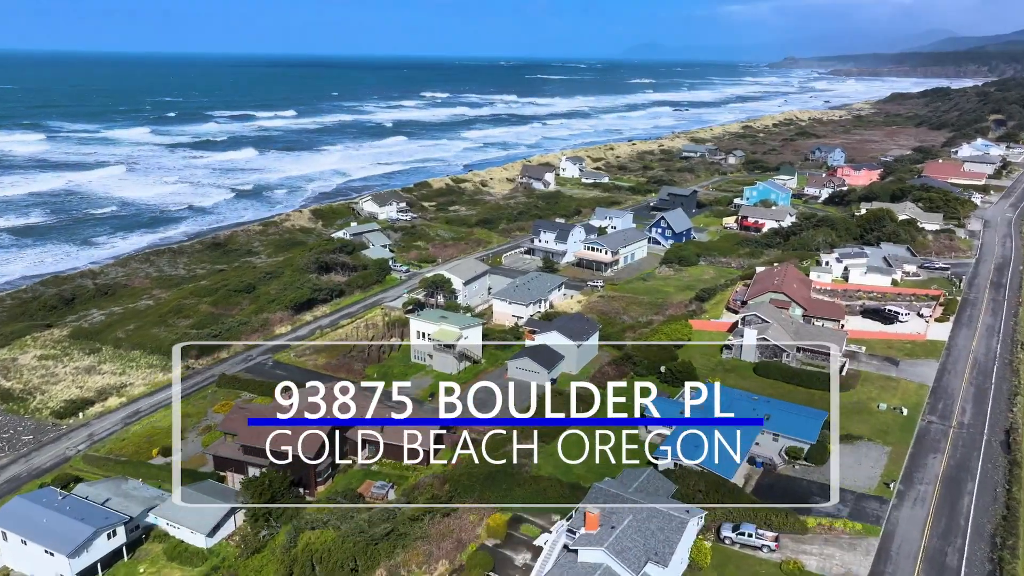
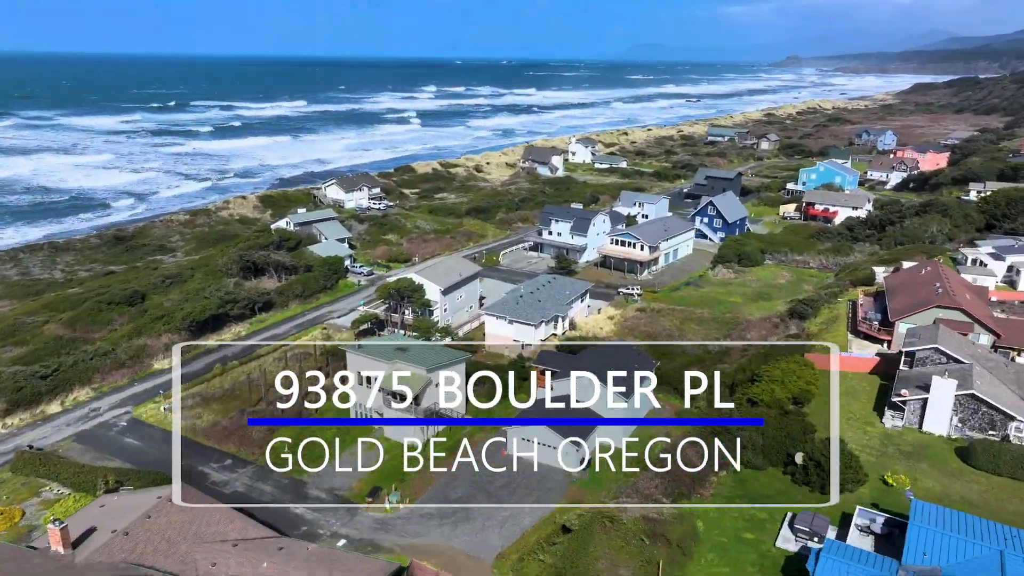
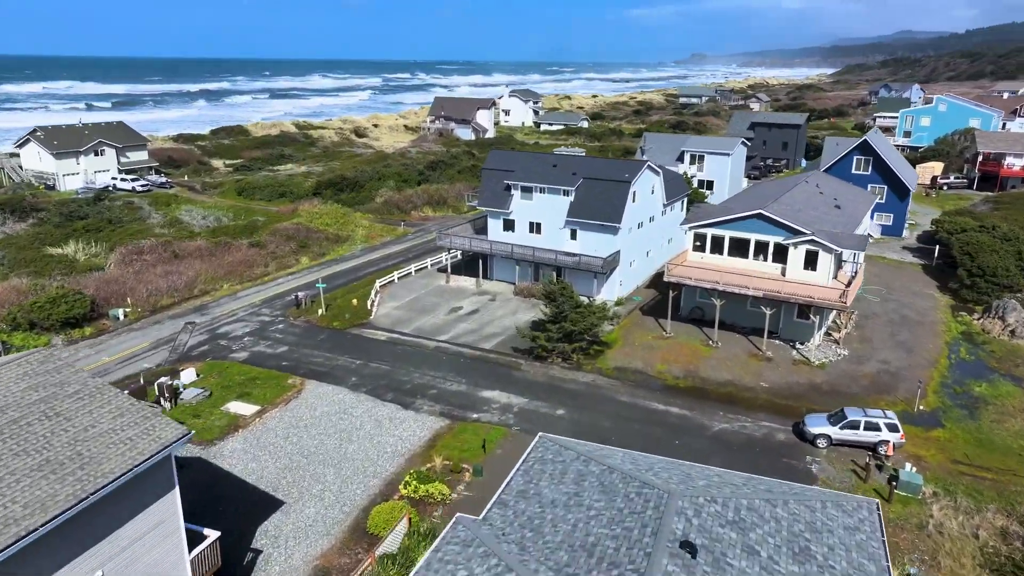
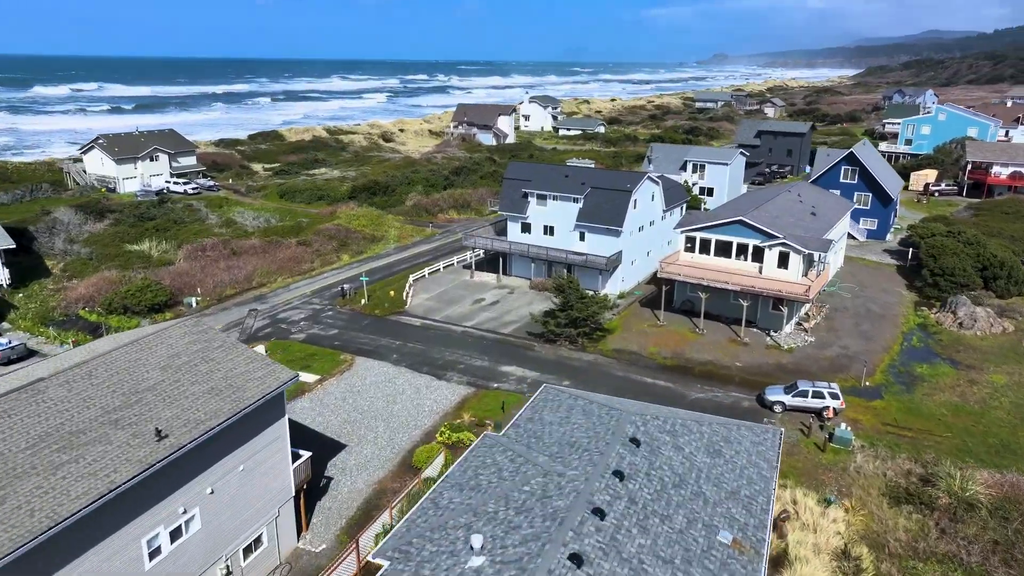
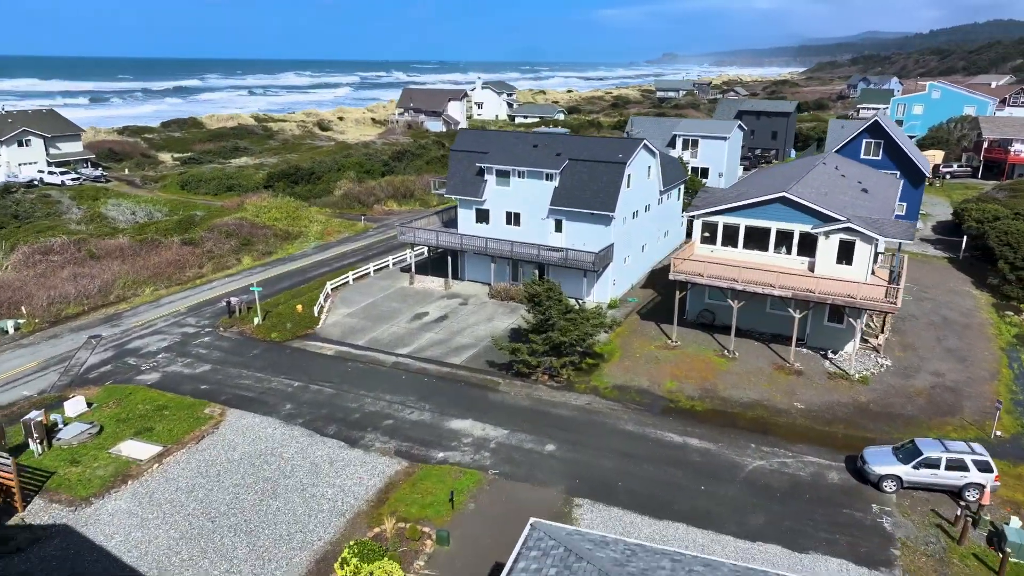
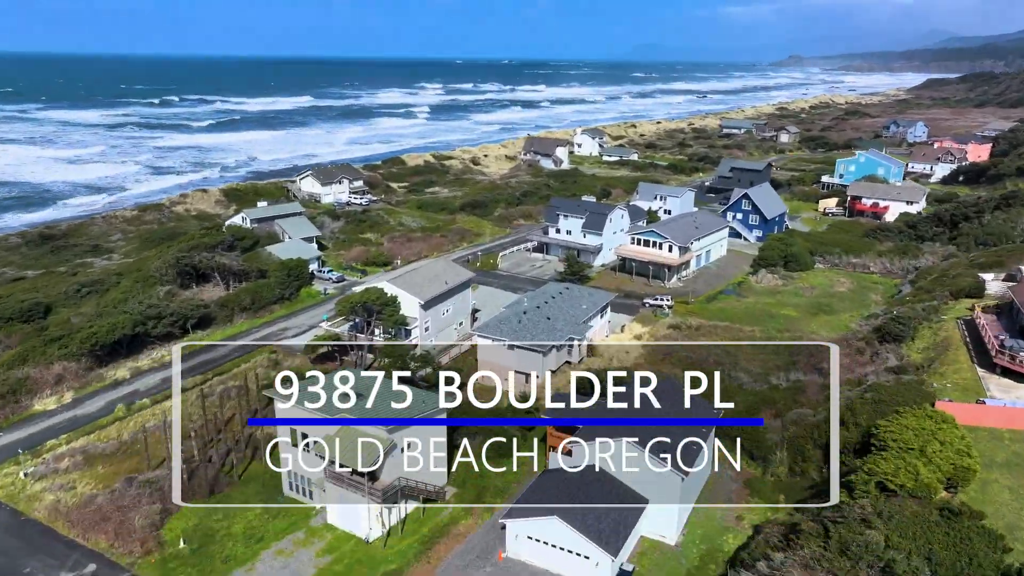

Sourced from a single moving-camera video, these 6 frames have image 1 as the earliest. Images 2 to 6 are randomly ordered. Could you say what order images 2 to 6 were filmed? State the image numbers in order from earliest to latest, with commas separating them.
2, 6, 4, 3, 5
